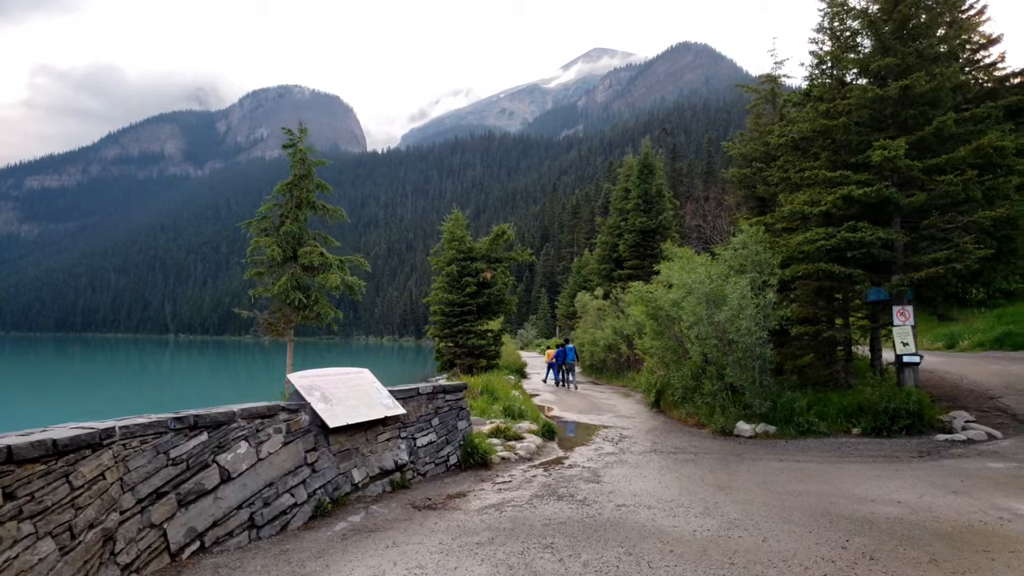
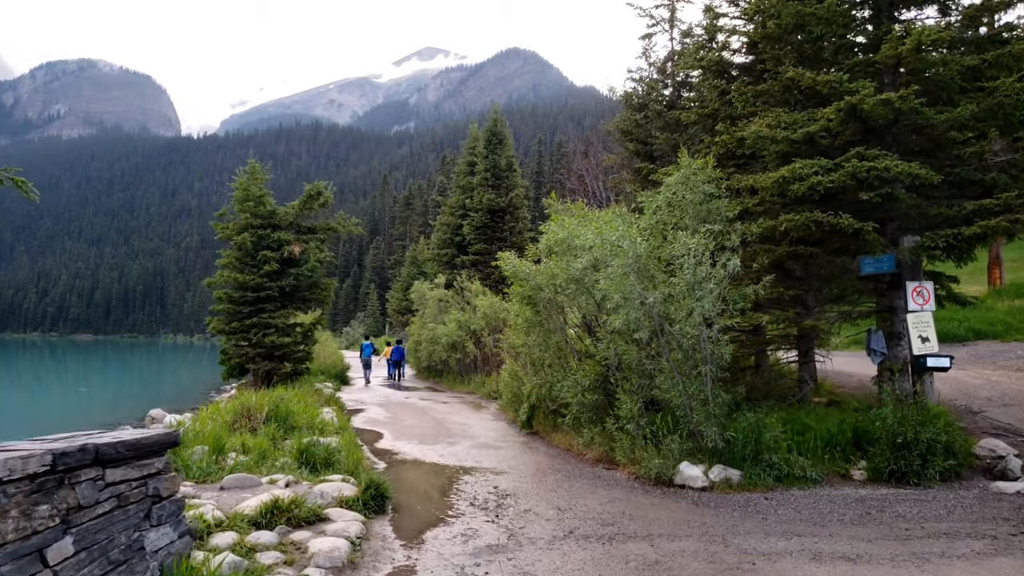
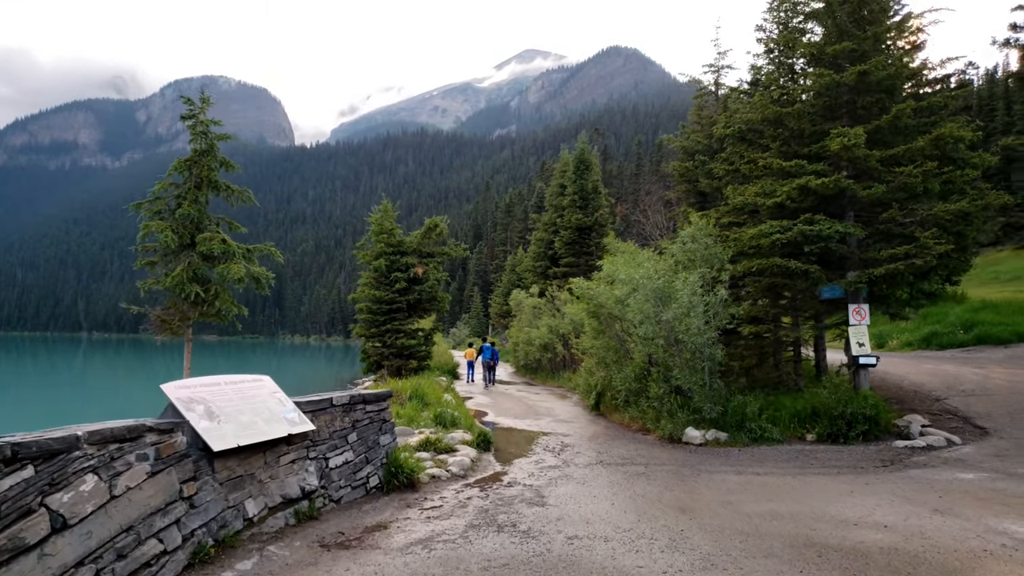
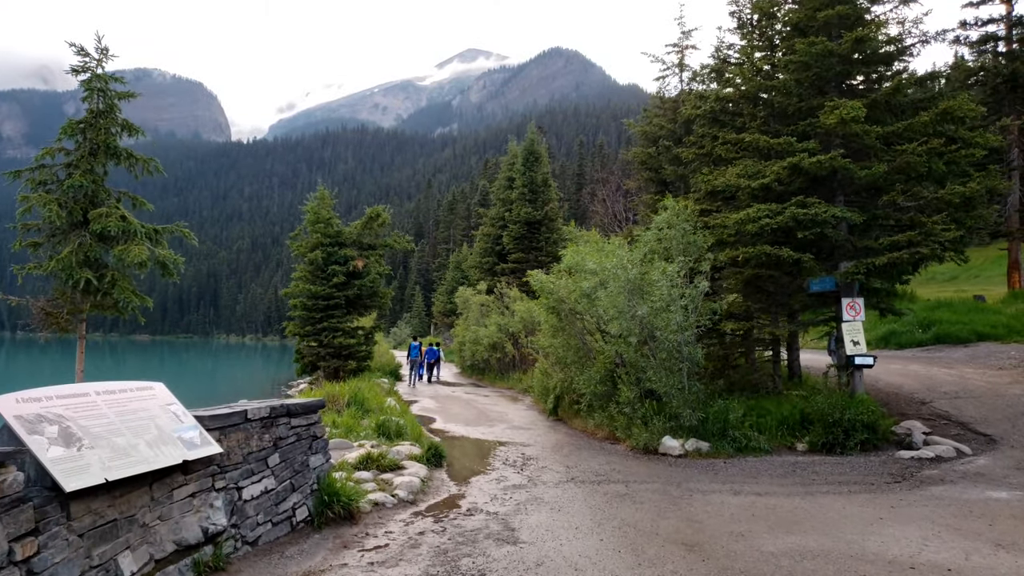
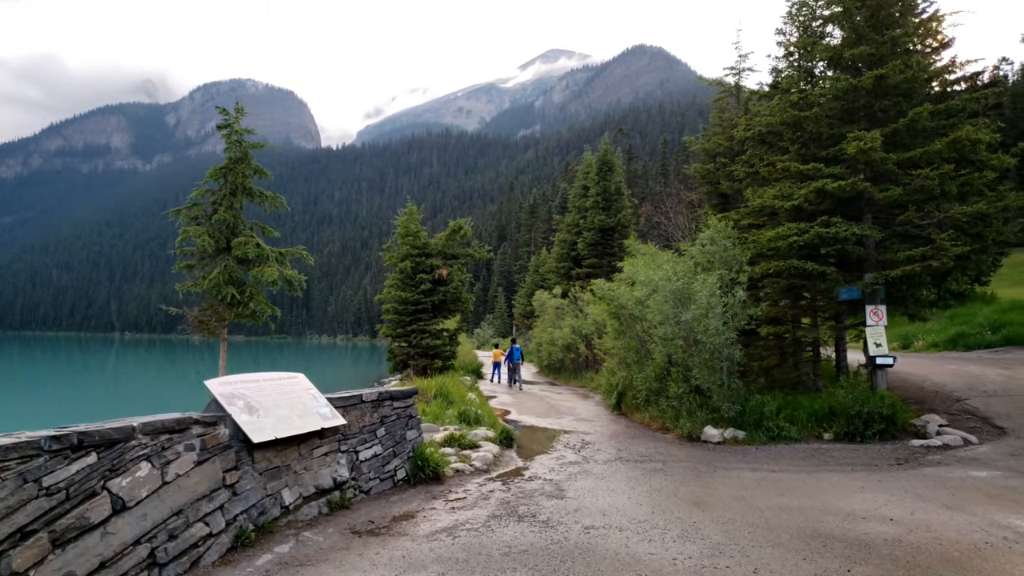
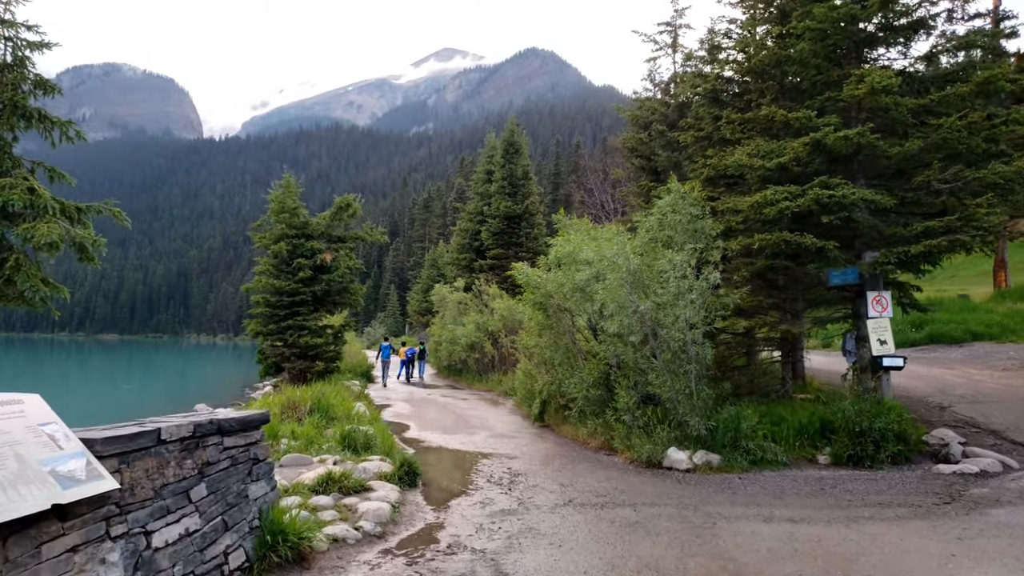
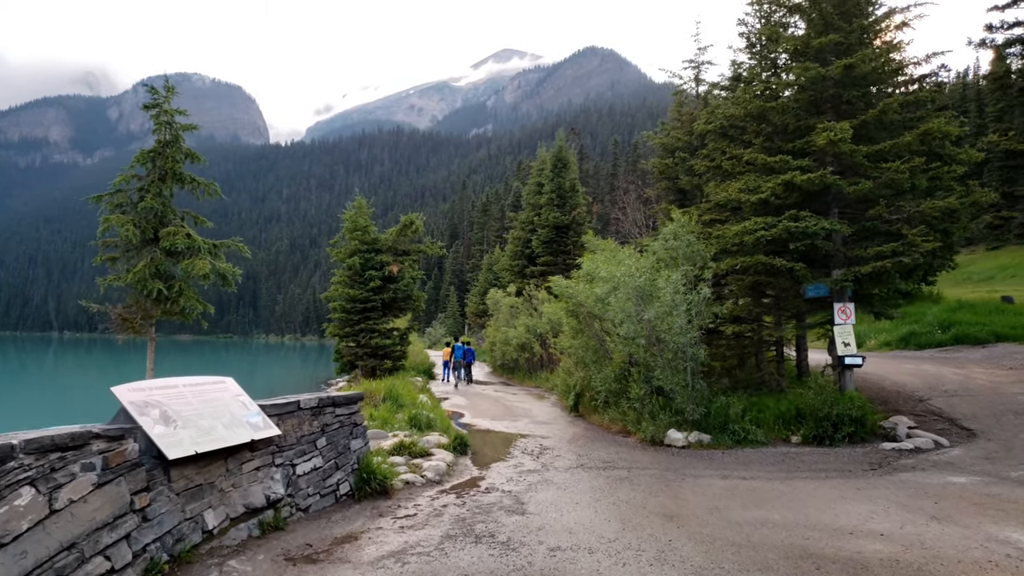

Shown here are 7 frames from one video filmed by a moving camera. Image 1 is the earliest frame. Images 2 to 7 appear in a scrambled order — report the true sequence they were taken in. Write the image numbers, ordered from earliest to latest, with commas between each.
5, 3, 7, 4, 6, 2
